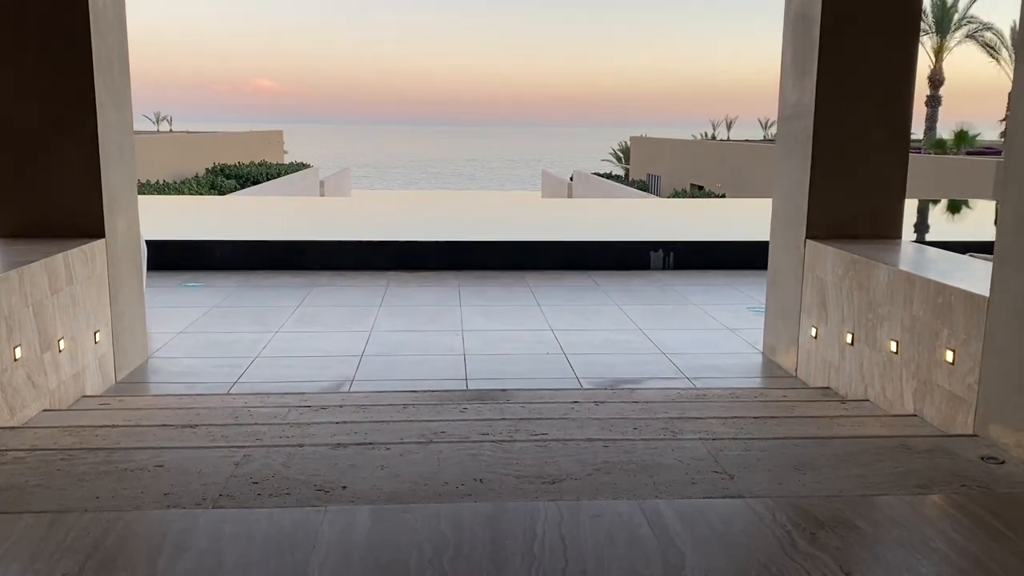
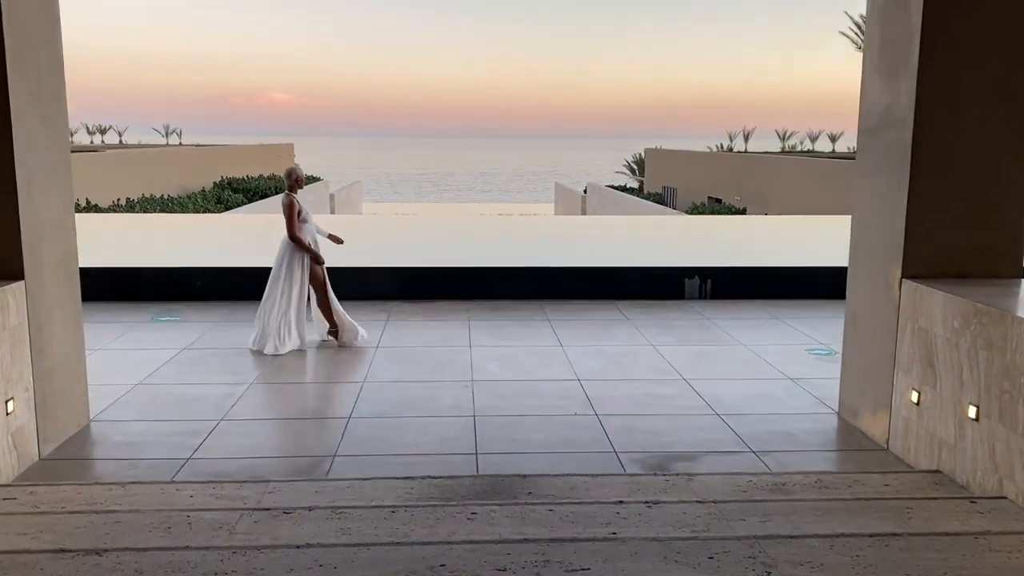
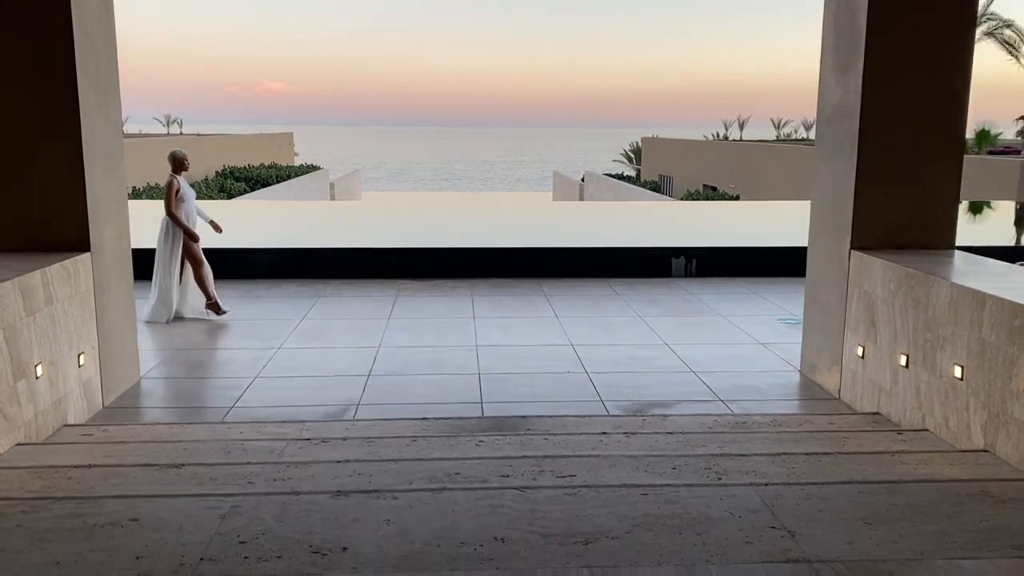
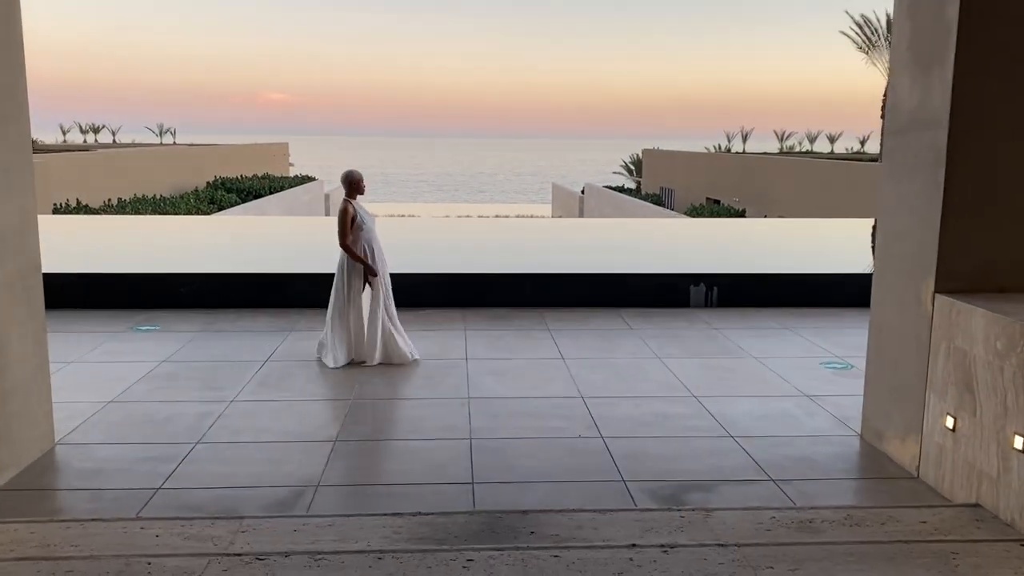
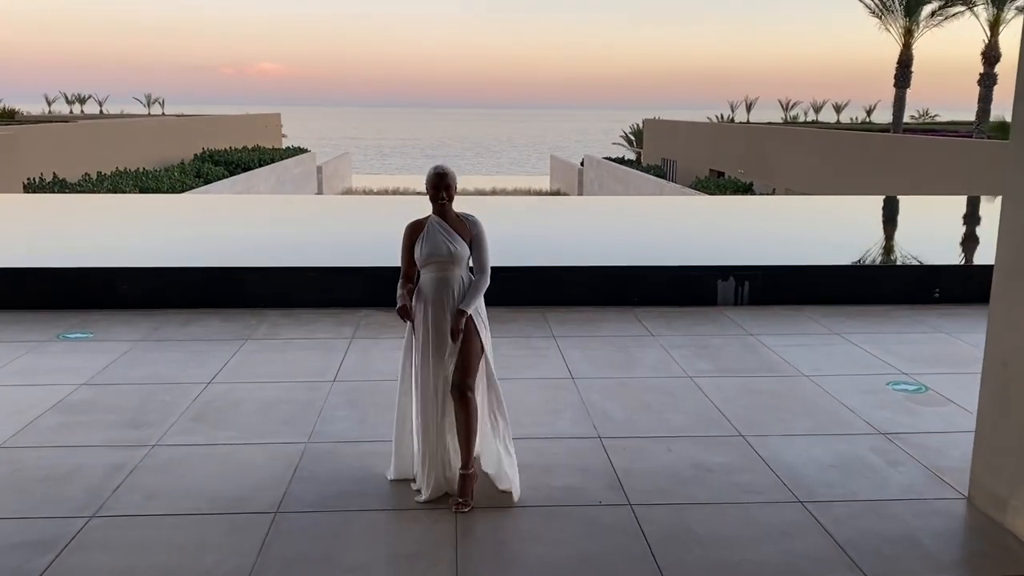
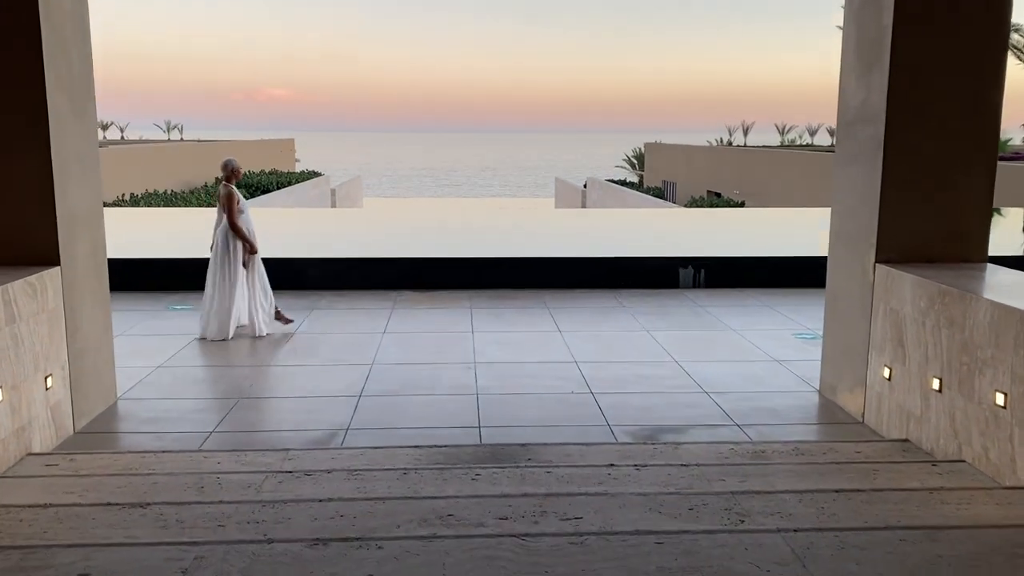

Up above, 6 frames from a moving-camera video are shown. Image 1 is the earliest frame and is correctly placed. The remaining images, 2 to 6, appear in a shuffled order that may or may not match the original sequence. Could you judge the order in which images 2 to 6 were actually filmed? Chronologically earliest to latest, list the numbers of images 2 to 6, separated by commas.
3, 6, 2, 4, 5
